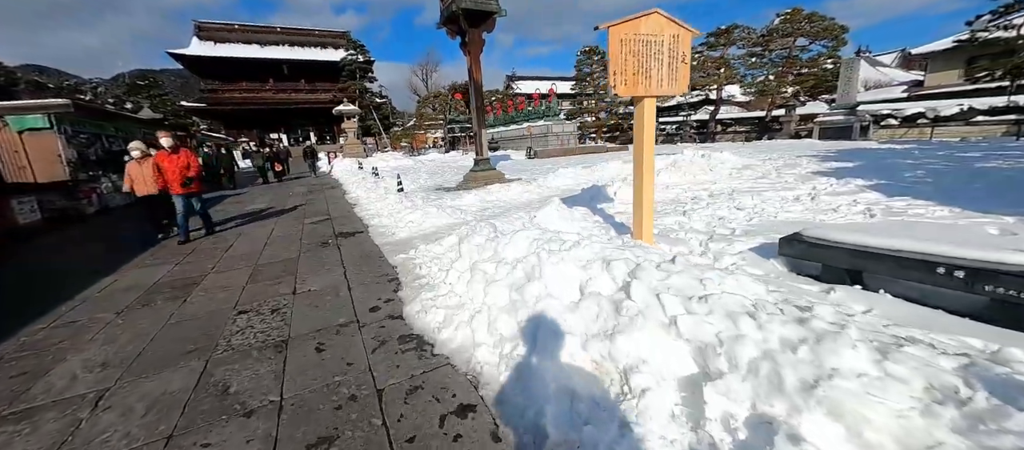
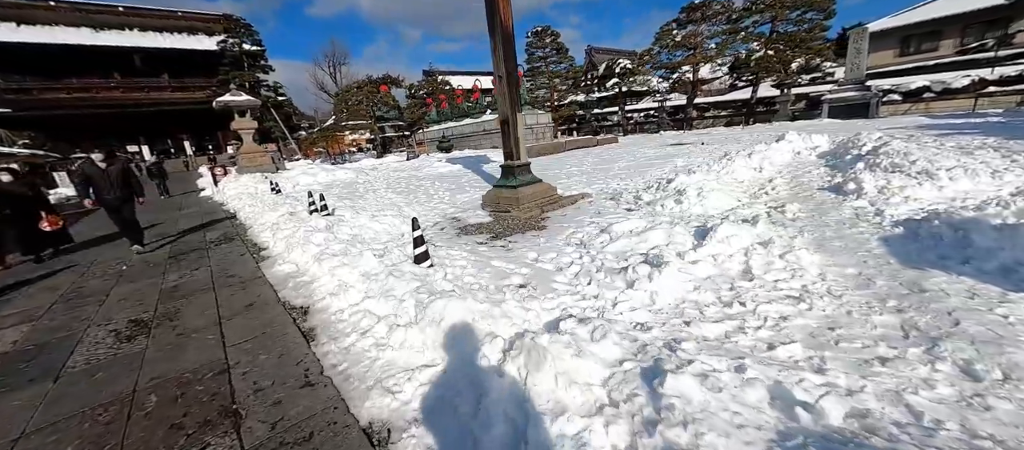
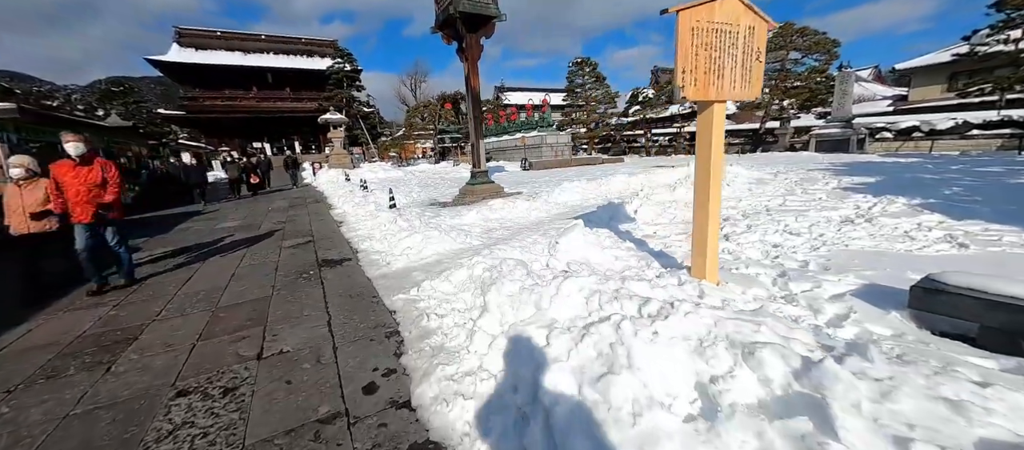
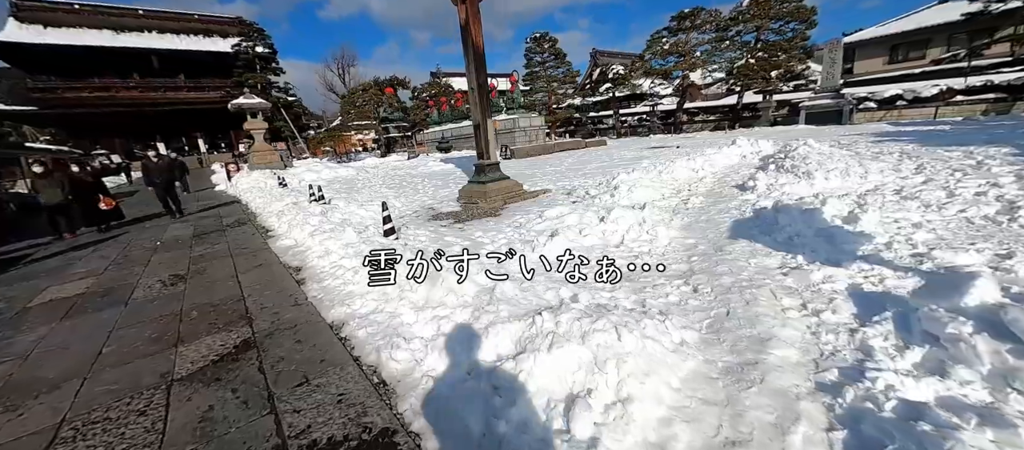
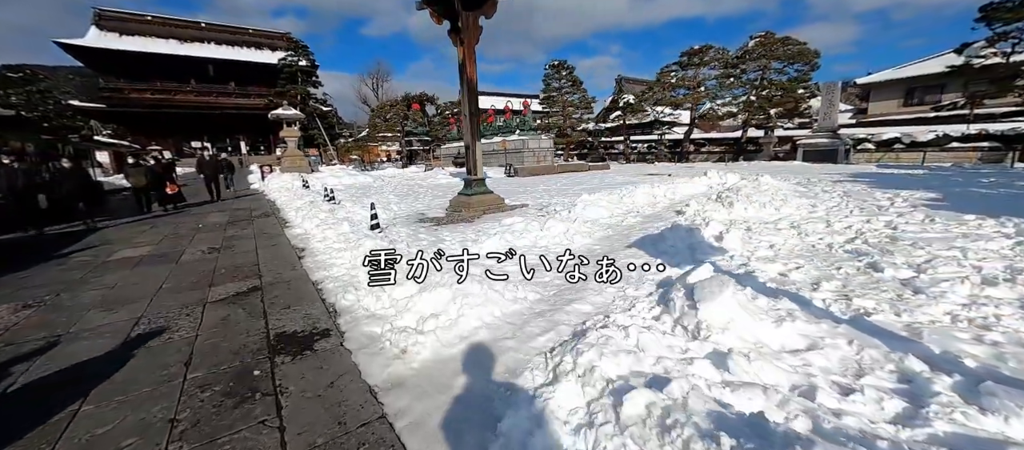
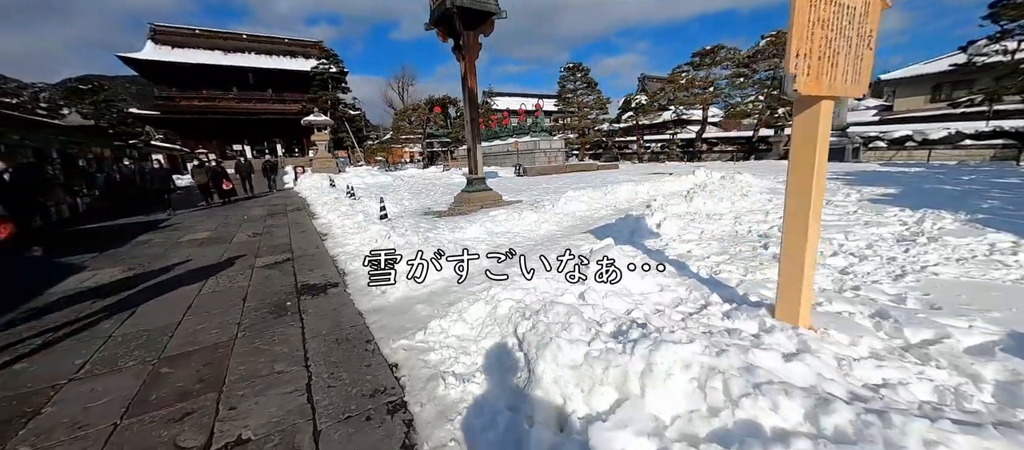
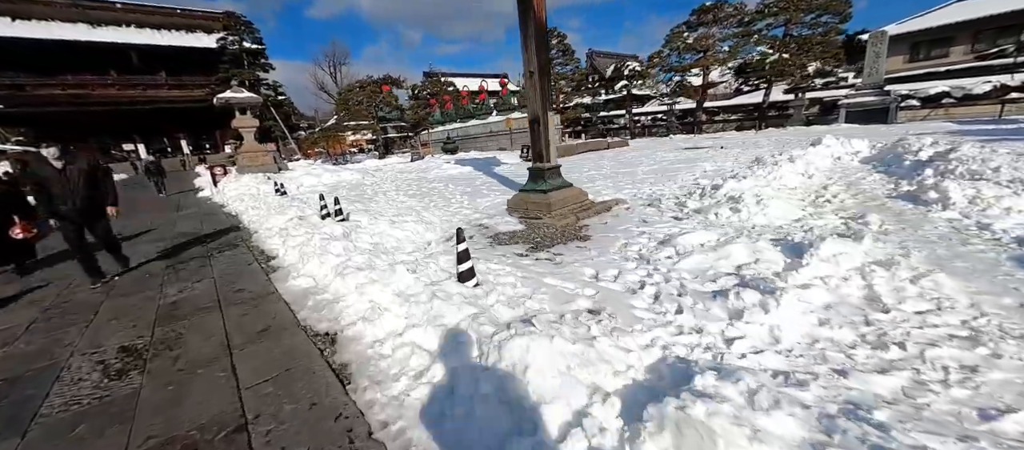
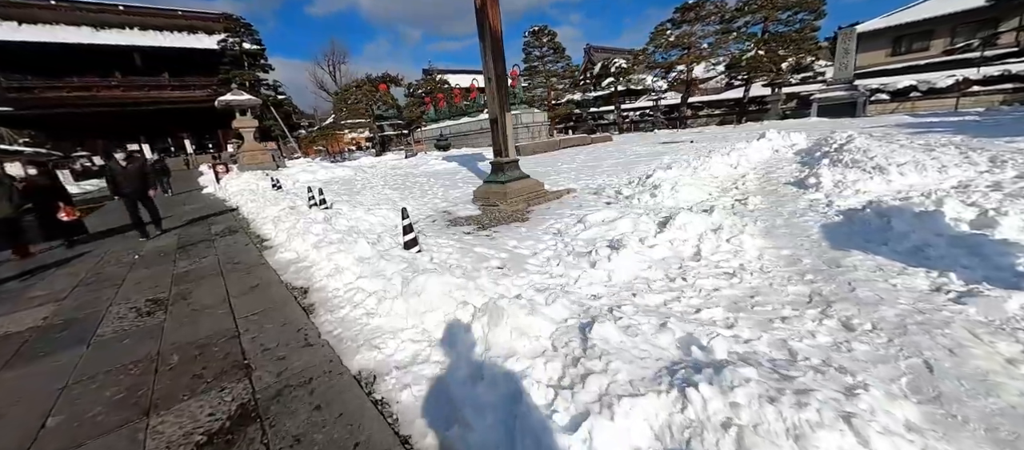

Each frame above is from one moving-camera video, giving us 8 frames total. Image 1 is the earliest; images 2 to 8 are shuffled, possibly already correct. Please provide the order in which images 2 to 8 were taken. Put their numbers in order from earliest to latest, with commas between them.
3, 6, 5, 4, 8, 2, 7
